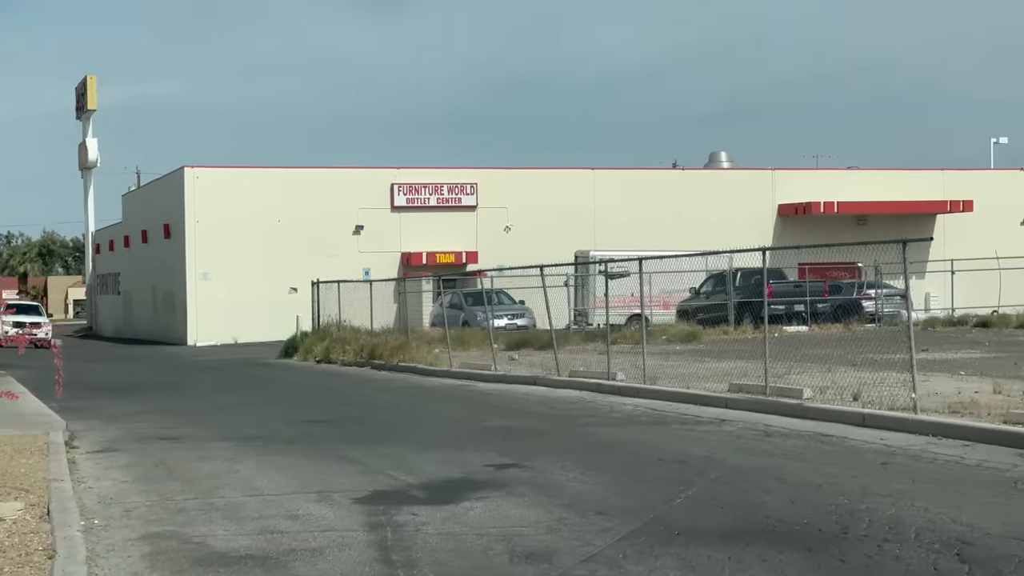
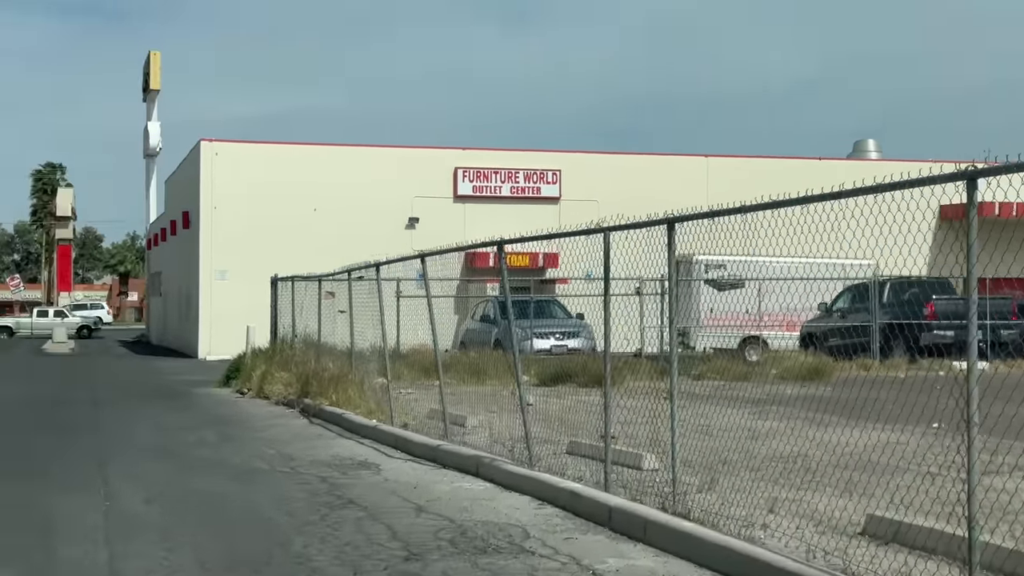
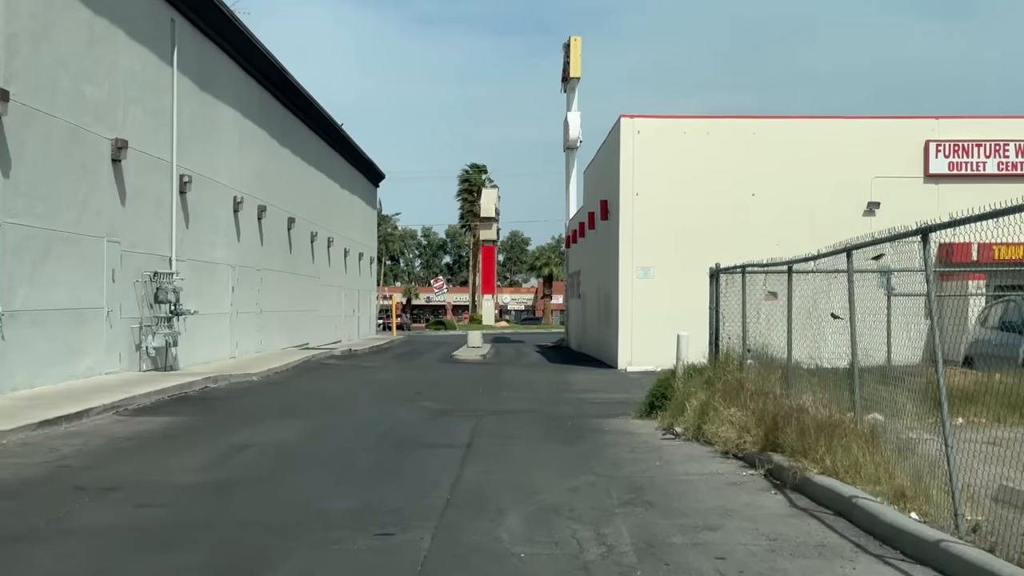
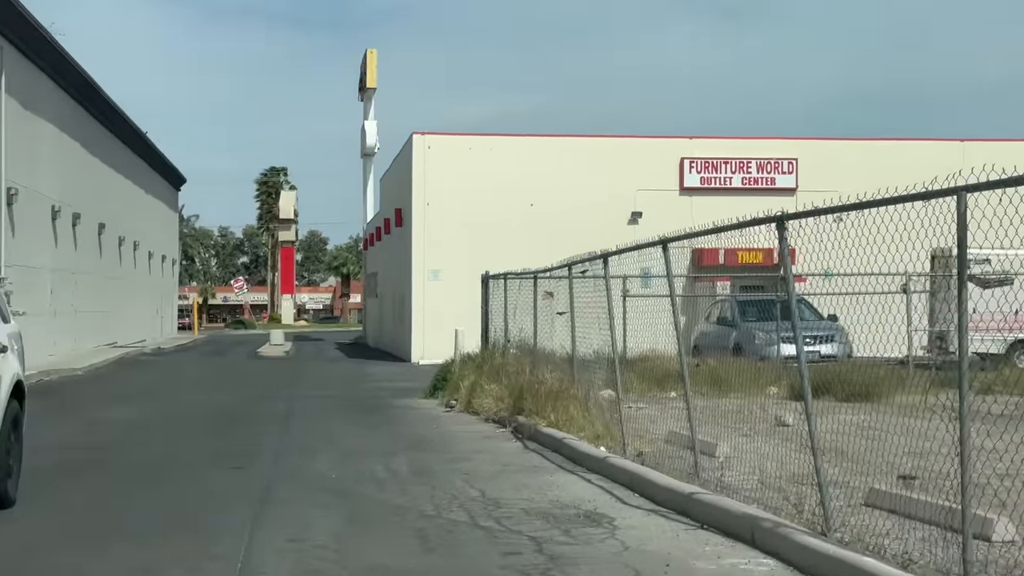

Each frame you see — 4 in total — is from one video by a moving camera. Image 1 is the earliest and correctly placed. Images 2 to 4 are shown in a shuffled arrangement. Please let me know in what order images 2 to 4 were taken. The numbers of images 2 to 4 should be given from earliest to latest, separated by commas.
2, 4, 3
